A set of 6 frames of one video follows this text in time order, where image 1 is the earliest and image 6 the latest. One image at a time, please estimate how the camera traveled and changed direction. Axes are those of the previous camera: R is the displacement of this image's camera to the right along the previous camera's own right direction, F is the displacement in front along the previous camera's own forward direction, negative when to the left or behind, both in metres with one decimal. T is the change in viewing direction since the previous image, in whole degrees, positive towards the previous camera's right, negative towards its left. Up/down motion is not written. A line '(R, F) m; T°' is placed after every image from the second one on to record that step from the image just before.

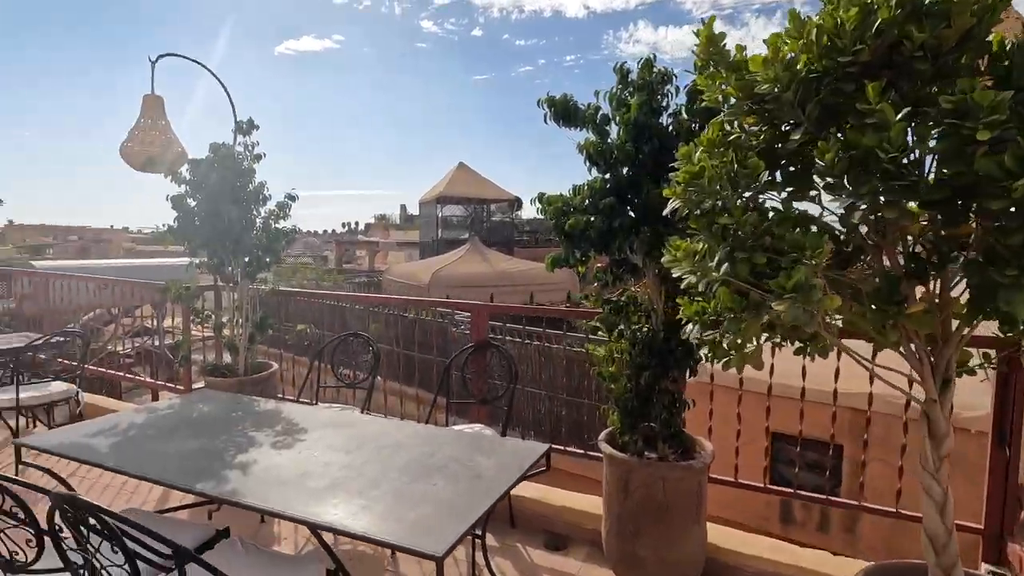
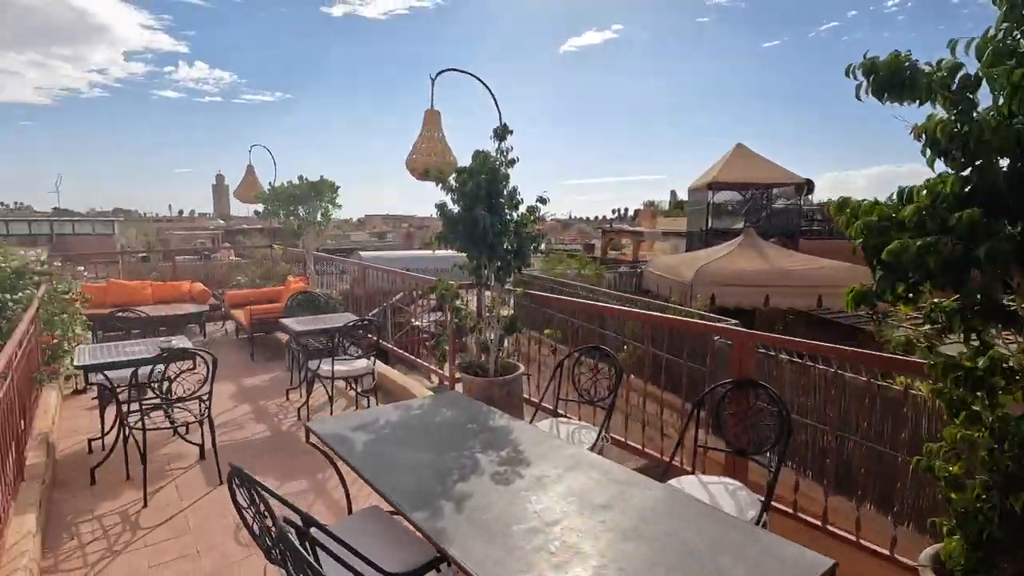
(0.0, +0.3) m; -28°
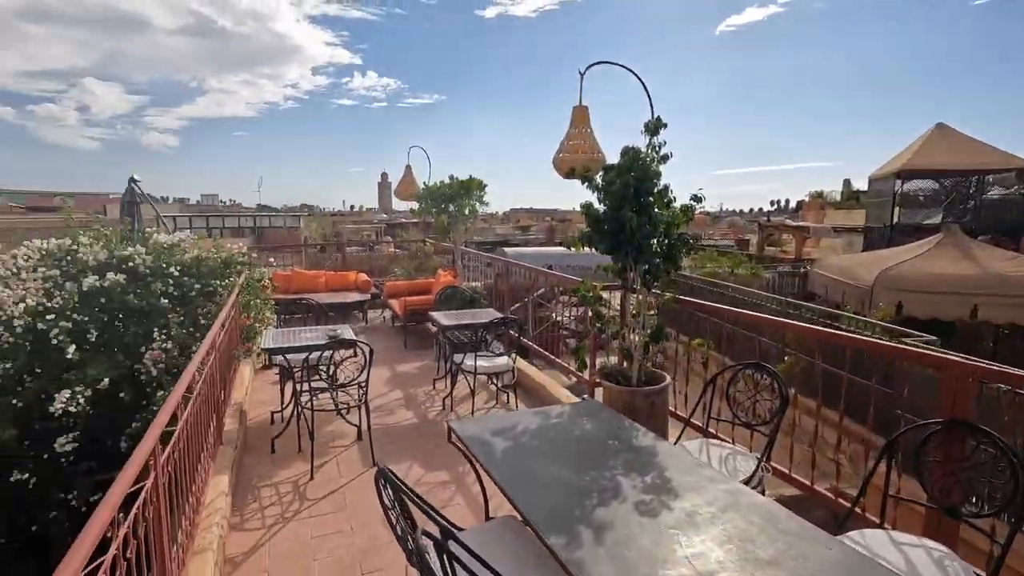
(0.0, +0.1) m; -15°
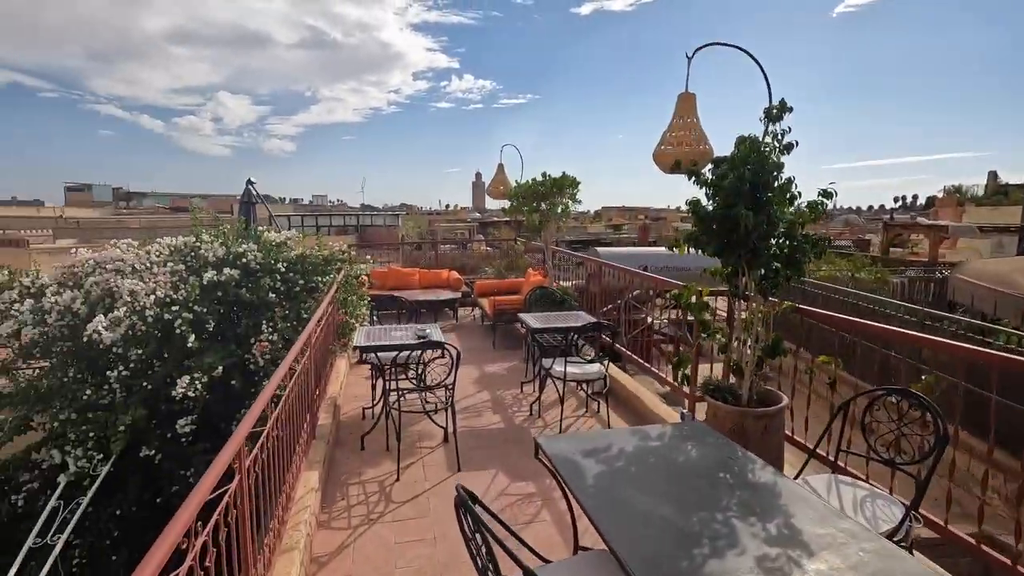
(0.0, +0.2) m; -10°
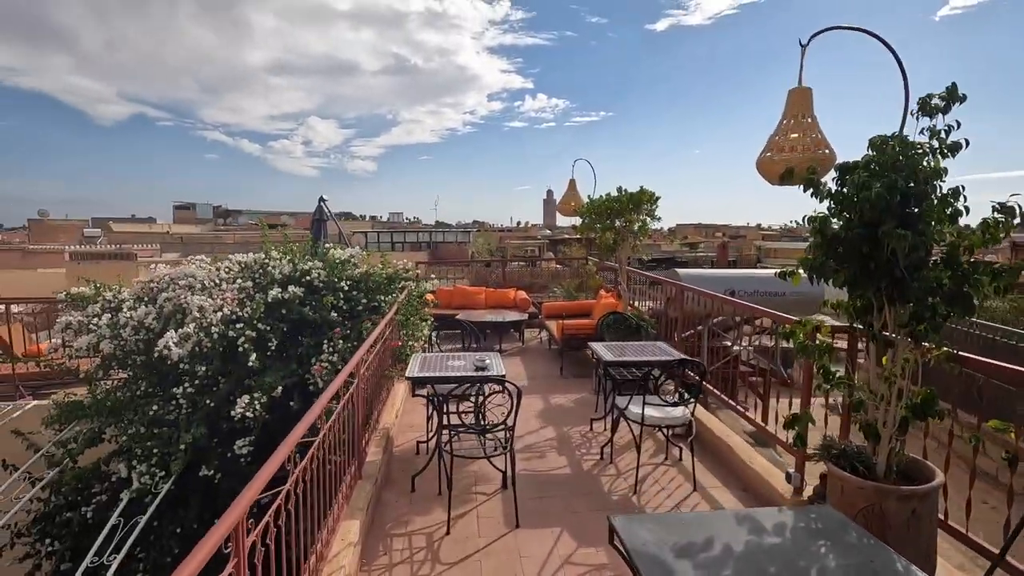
(0.0, +0.4) m; -7°
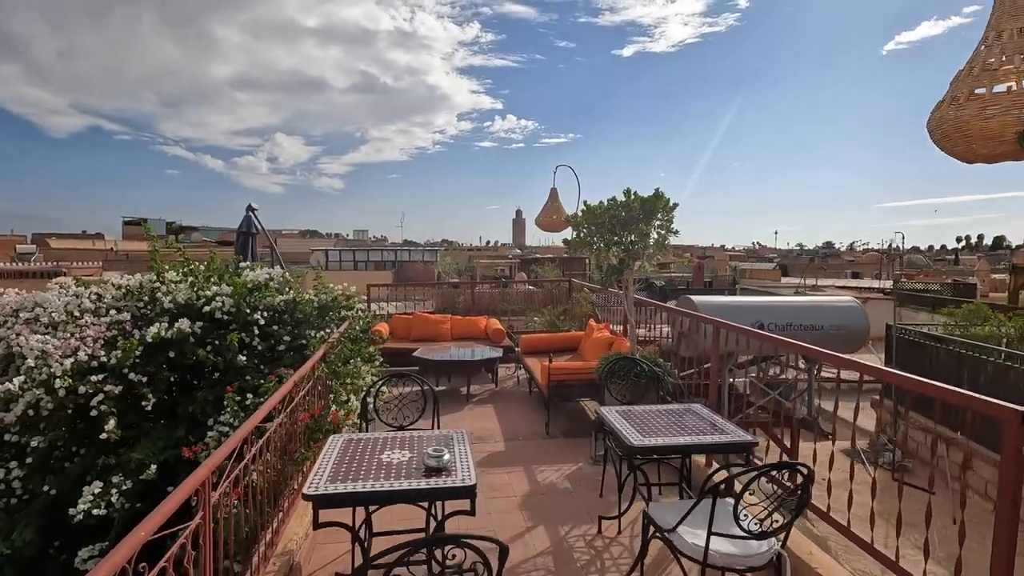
(0.0, +1.3) m; +3°
